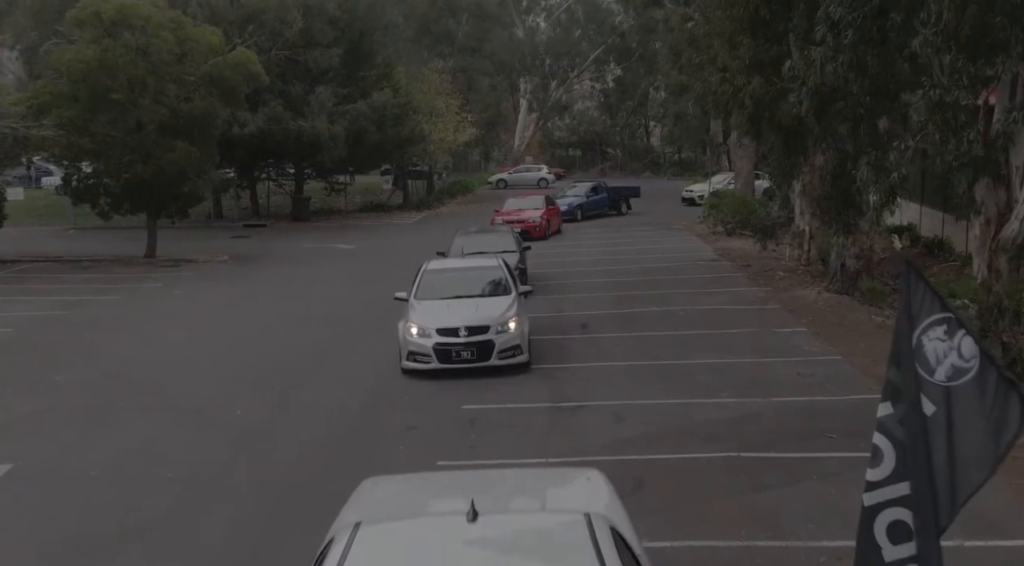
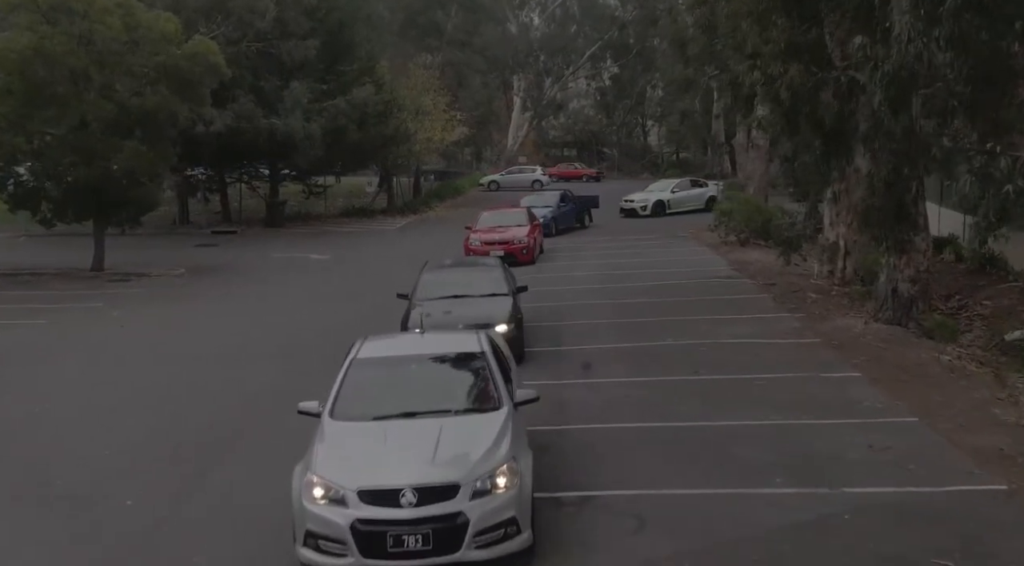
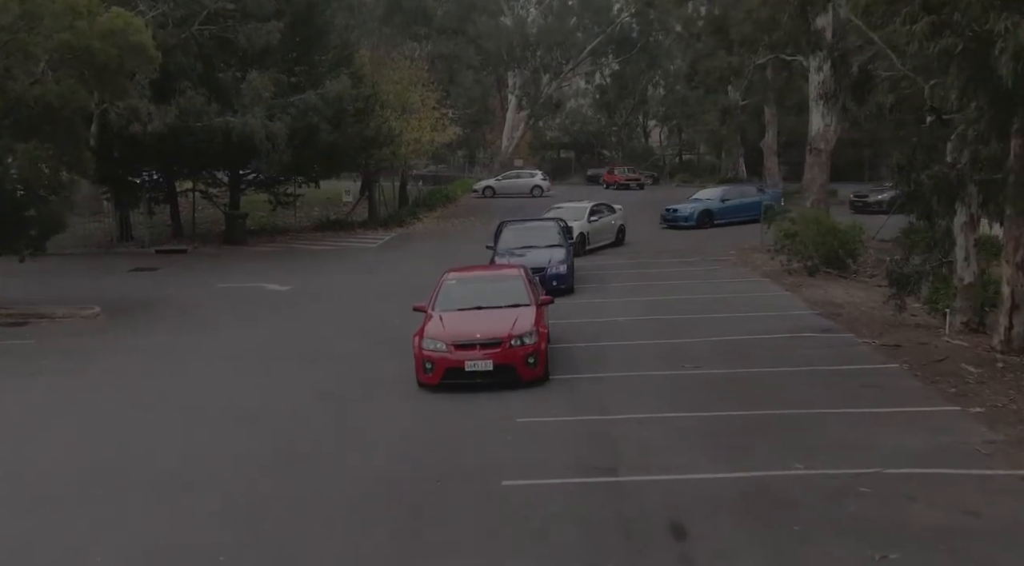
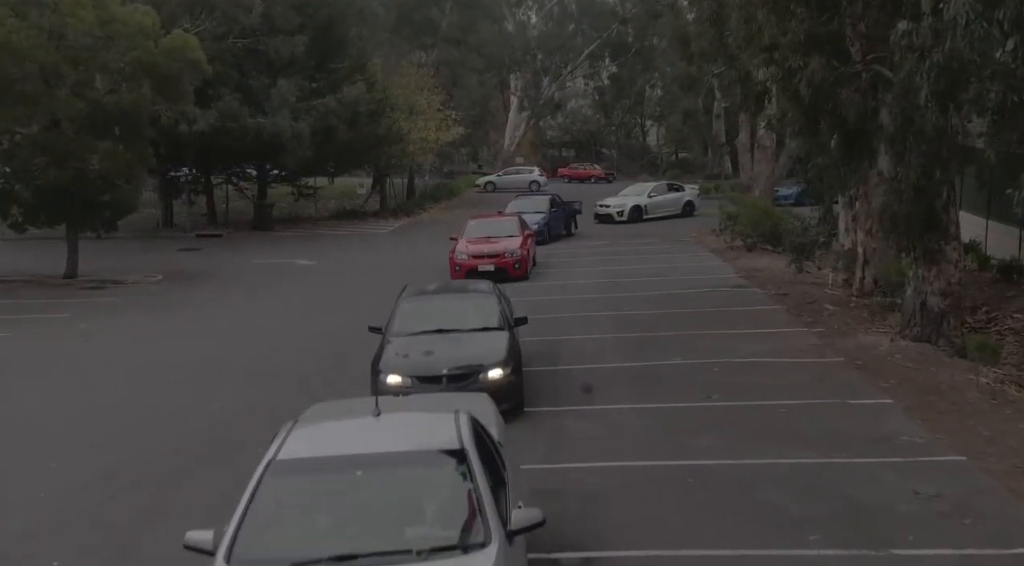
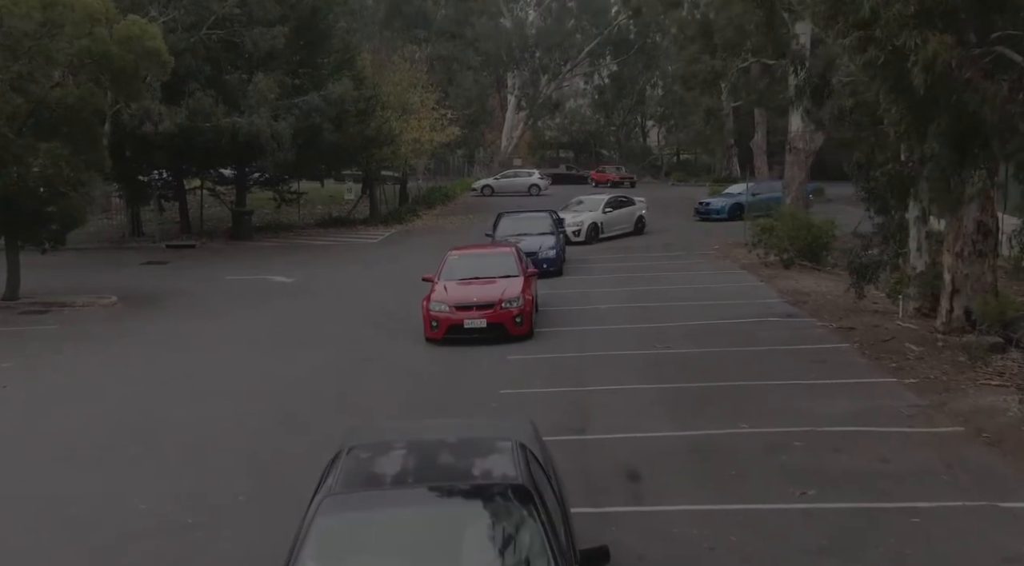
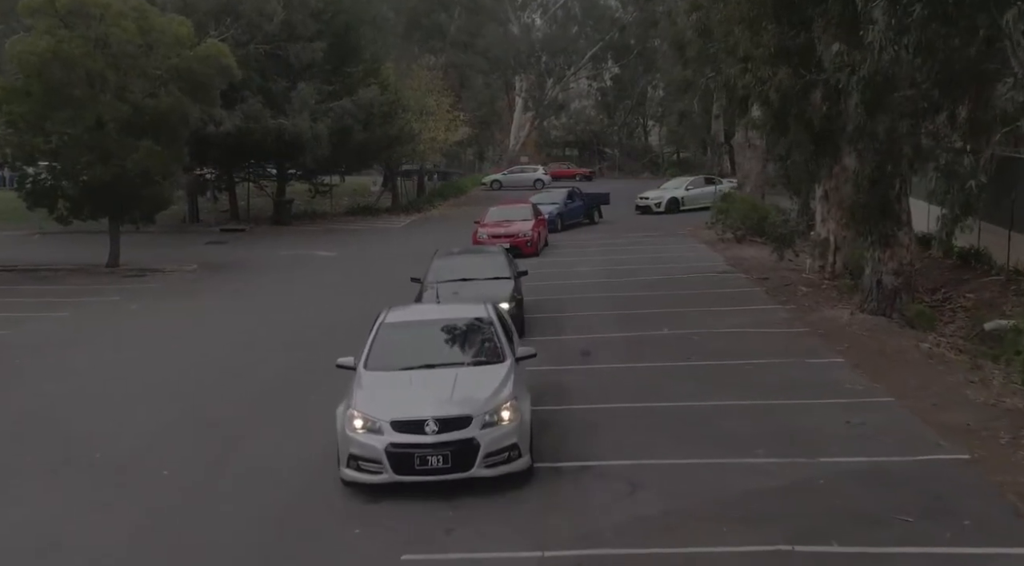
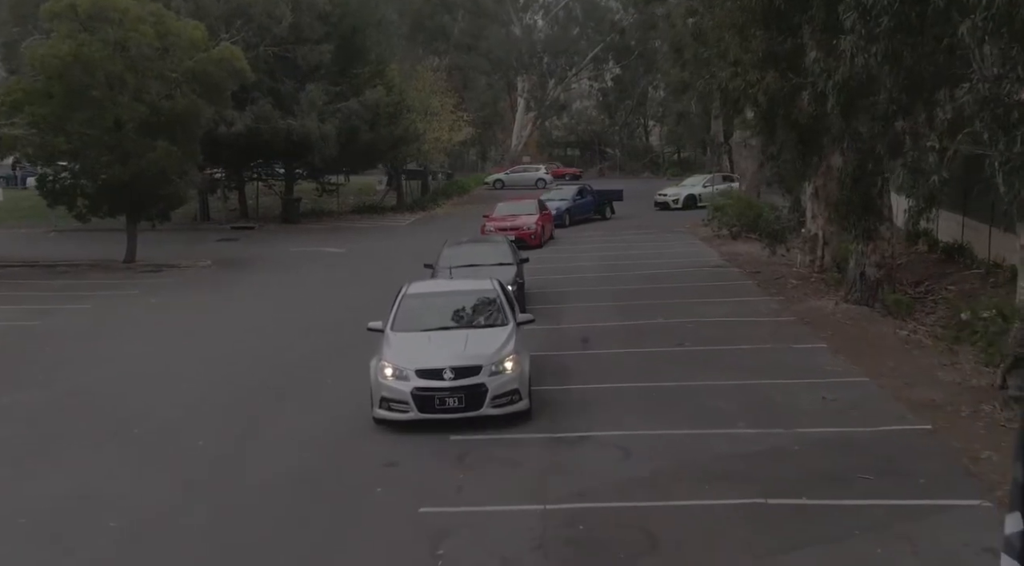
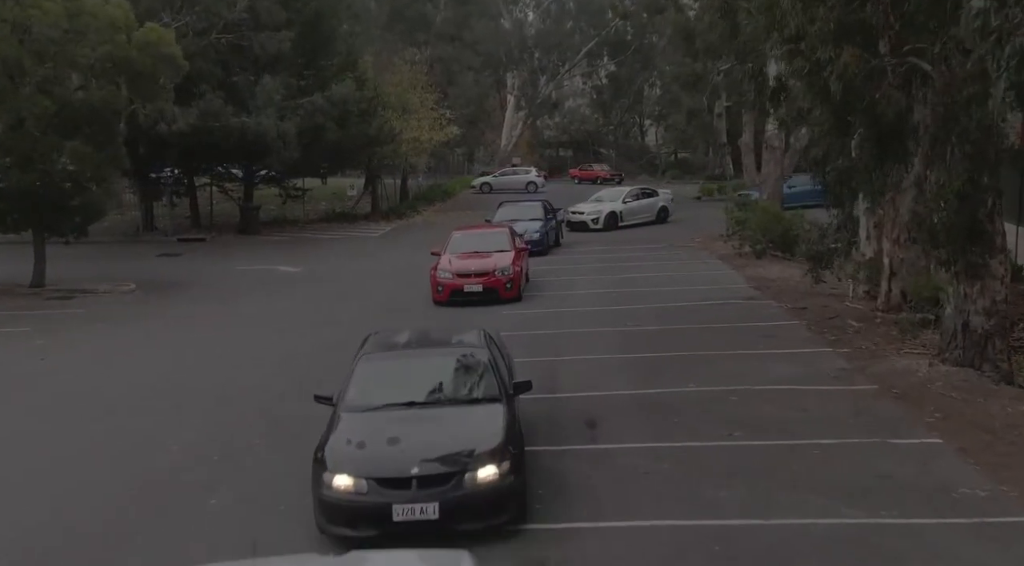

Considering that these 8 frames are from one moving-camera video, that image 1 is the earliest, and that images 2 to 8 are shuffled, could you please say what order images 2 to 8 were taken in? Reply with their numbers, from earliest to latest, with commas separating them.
7, 6, 2, 4, 8, 5, 3
